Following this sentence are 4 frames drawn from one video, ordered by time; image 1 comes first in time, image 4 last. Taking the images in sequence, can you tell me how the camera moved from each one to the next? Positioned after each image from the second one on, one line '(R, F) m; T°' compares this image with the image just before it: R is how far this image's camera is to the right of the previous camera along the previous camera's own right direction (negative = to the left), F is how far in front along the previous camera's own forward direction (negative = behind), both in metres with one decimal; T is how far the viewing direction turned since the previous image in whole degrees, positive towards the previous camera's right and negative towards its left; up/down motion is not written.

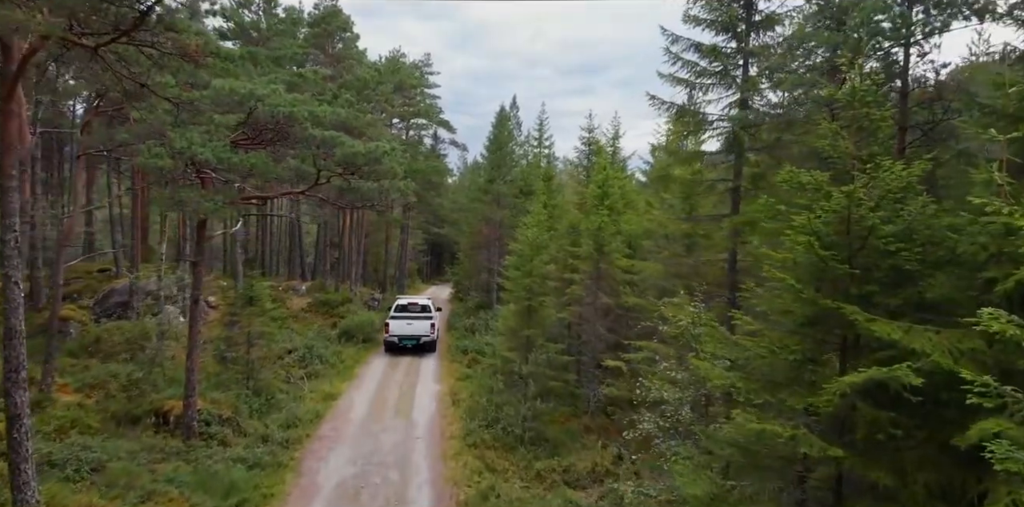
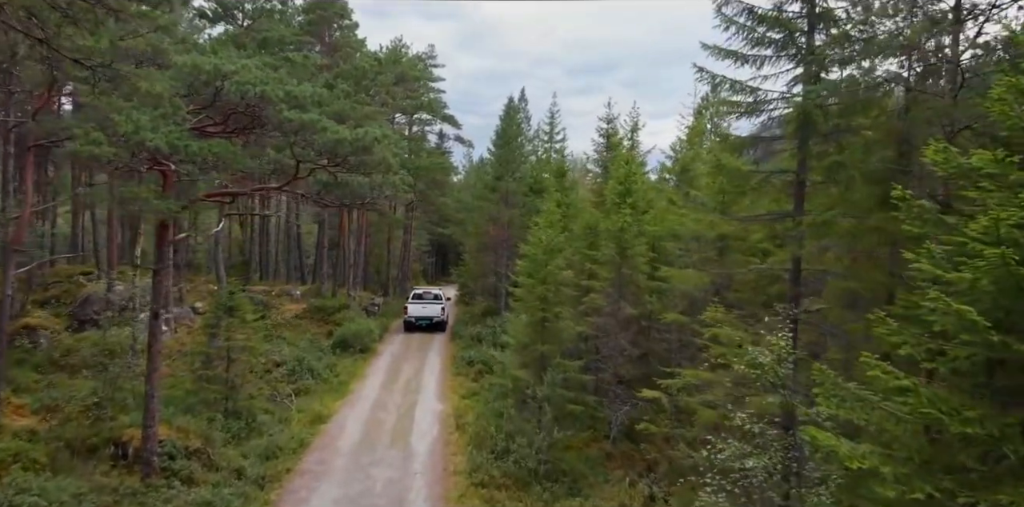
(-0.2, +2.8) m; 0°
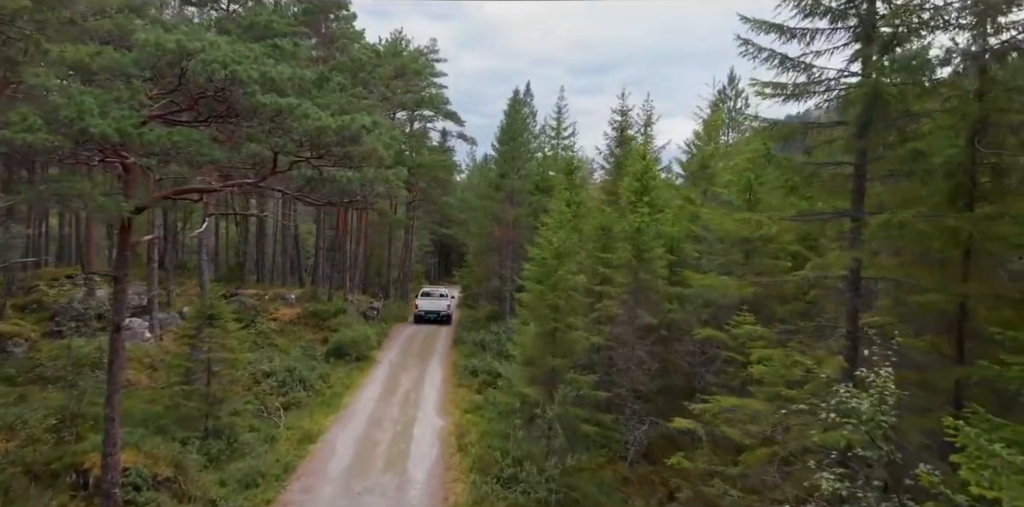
(-0.1, +1.9) m; 0°
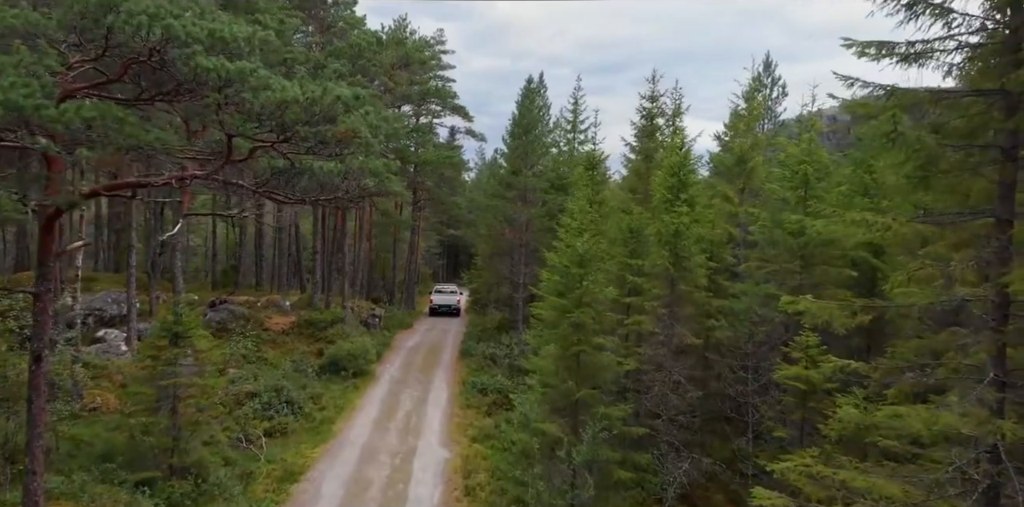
(-0.2, +3.0) m; -1°
